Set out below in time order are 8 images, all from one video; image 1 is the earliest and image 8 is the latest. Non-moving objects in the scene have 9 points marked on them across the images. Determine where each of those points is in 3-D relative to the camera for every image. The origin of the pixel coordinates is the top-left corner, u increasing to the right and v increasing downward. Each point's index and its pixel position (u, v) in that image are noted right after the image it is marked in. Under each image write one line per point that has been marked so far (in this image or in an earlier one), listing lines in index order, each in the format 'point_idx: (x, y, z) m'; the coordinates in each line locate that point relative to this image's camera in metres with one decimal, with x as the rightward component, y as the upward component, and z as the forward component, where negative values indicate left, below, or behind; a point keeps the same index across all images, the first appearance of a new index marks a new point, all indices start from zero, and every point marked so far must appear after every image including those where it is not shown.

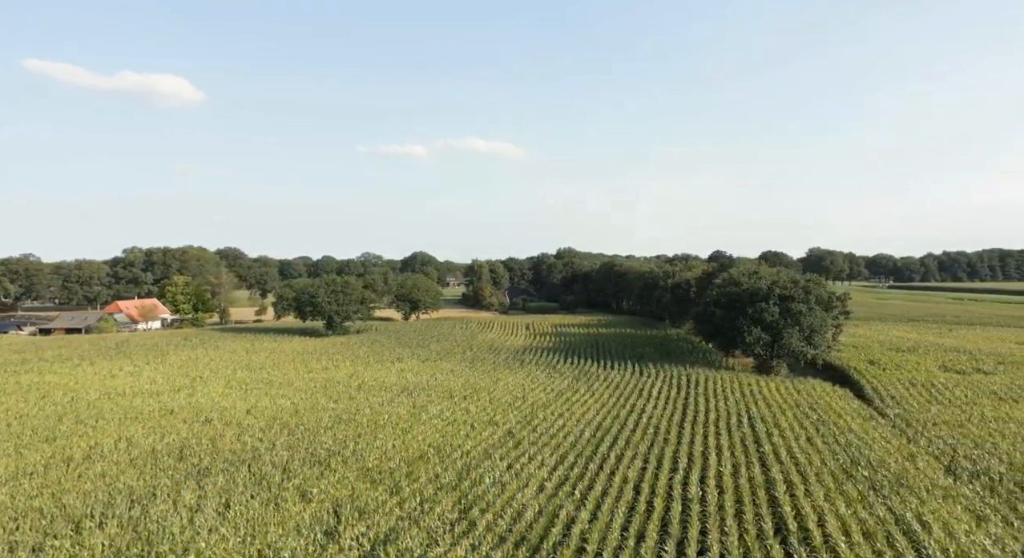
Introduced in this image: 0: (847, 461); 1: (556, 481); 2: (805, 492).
0: (+7.8, -4.4, +16.8) m
1: (+1.0, -4.3, +15.3) m
2: (+5.7, -4.3, +14.2) m
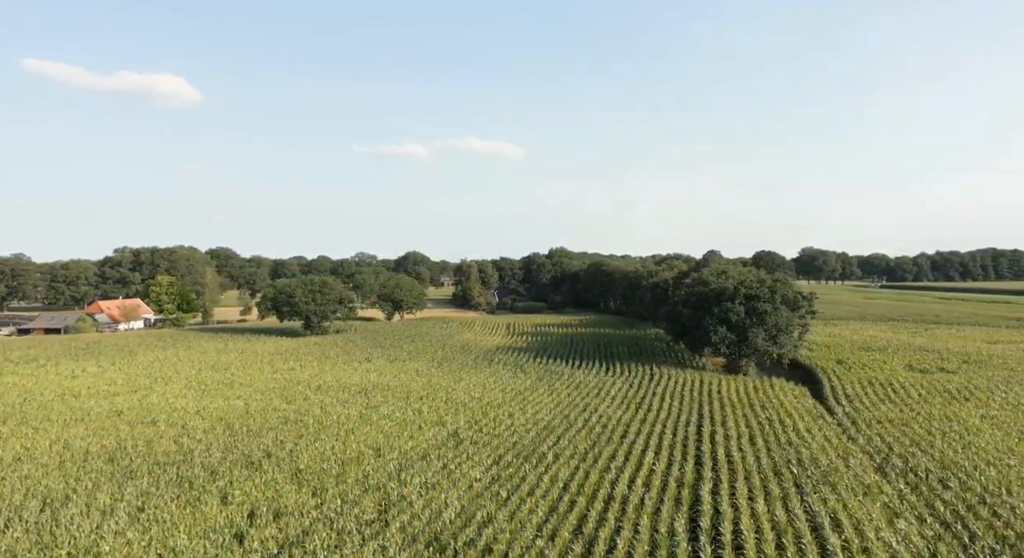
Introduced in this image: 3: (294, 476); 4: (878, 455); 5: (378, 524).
0: (+6.3, -4.4, +16.9) m
1: (-0.5, -4.3, +15.2) m
2: (+4.2, -4.2, +14.2) m
3: (-4.7, -4.3, +15.5) m
4: (+9.0, -4.4, +17.5) m
5: (-2.3, -4.2, +12.3) m
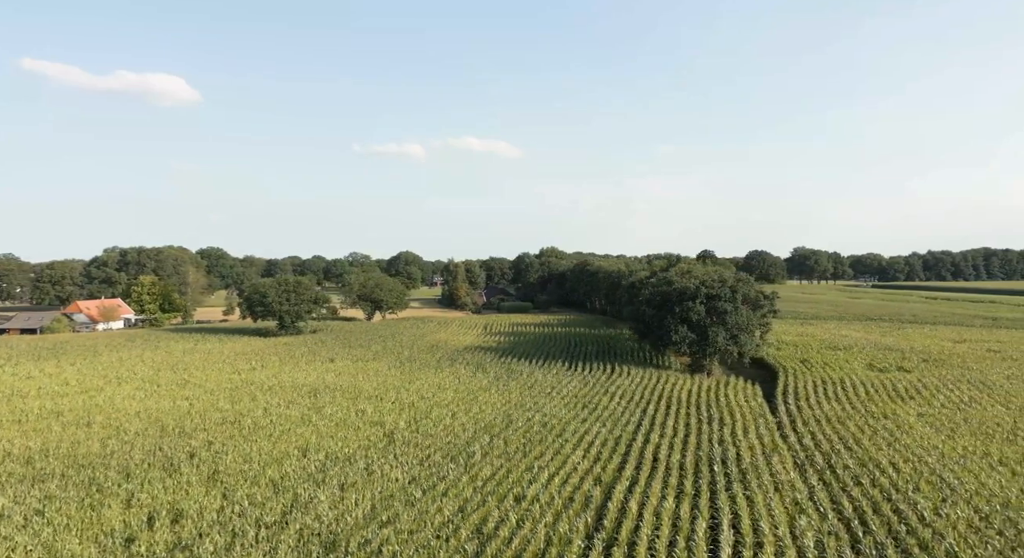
0: (+4.5, -4.3, +17.0) m
1: (-2.3, -4.3, +15.1) m
2: (+2.5, -4.2, +14.2) m
3: (-6.4, -4.3, +15.3) m
4: (+7.2, -4.4, +17.7) m
5: (-4.0, -4.1, +12.1) m
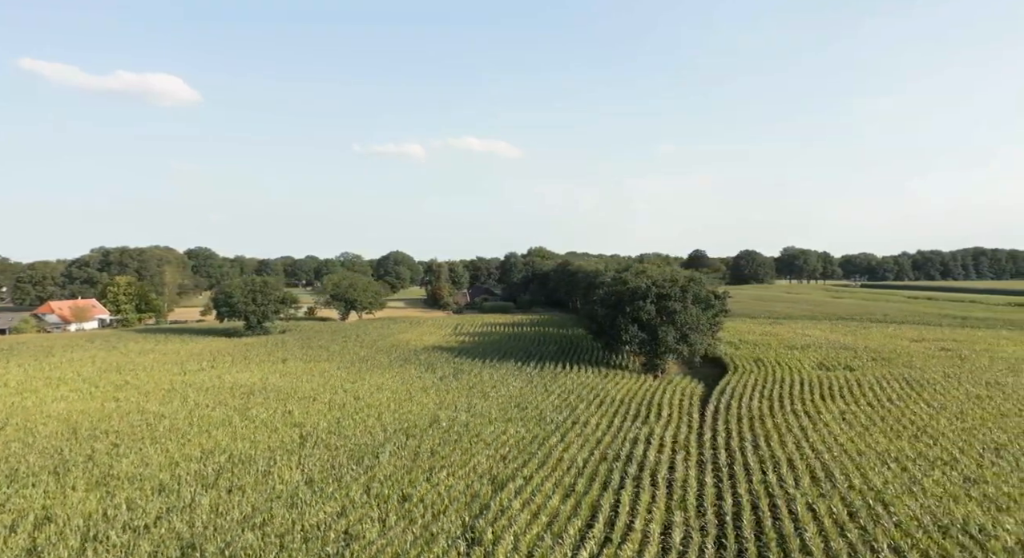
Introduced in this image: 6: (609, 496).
0: (+2.2, -4.3, +17.0) m
1: (-4.5, -4.3, +15.0) m
2: (+0.3, -4.2, +14.2) m
3: (-8.7, -4.3, +15.0) m
4: (+4.9, -4.4, +17.8) m
5: (-6.1, -4.1, +12.0) m
6: (+1.9, -4.2, +14.1) m
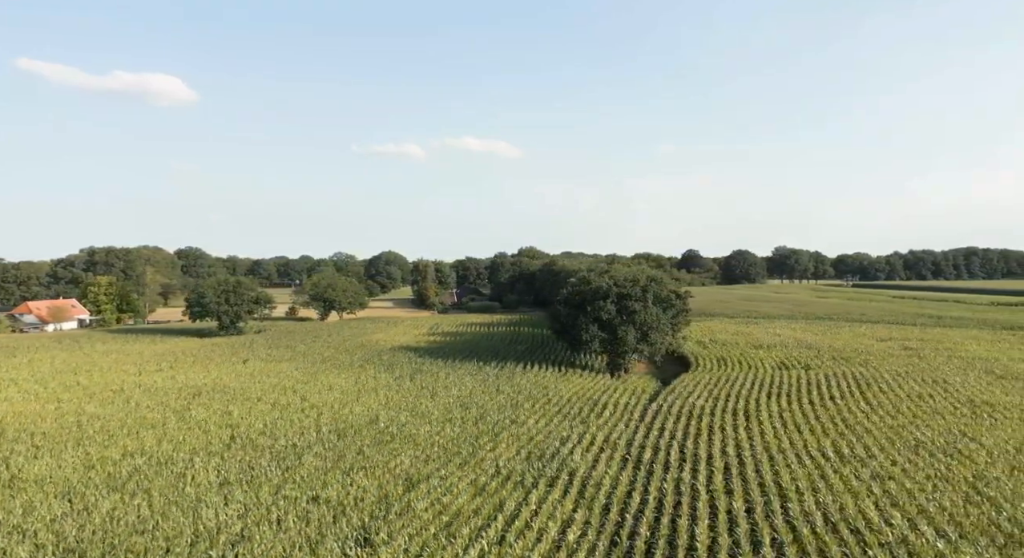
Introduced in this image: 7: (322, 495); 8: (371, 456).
0: (+0.3, -4.3, +17.0) m
1: (-6.3, -4.3, +14.9) m
2: (-1.5, -4.2, +14.2) m
3: (-10.5, -4.2, +14.8) m
4: (+3.0, -4.4, +17.9) m
5: (-7.8, -4.1, +11.8) m
6: (+0.1, -4.2, +14.1) m
7: (-3.8, -4.2, +14.1) m
8: (-3.5, -4.4, +17.8) m
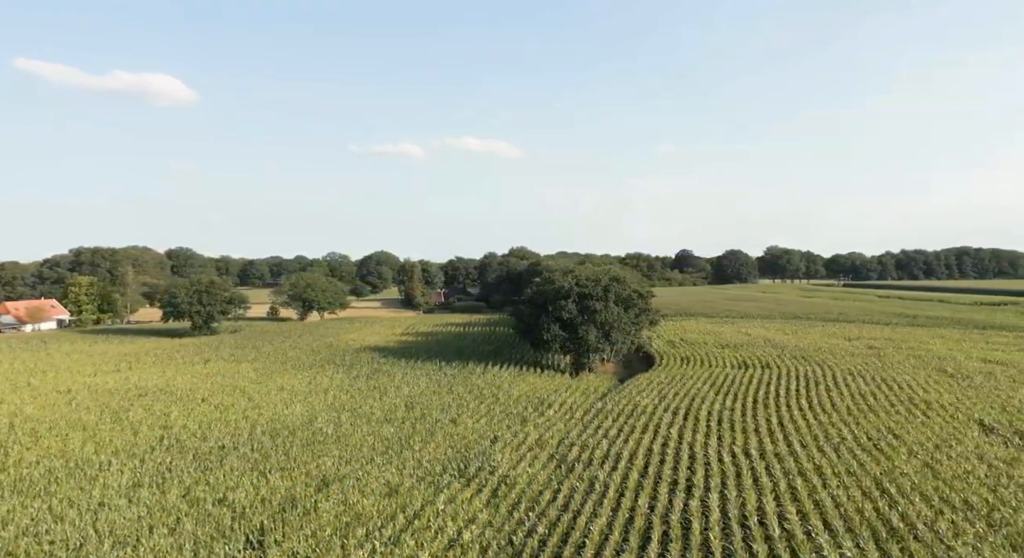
0: (-1.5, -4.3, +17.0) m
1: (-8.1, -4.2, +14.7) m
2: (-3.2, -4.2, +14.1) m
3: (-12.3, -4.2, +14.6) m
4: (+1.2, -4.4, +17.9) m
5: (-9.5, -4.1, +11.6) m
6: (-1.7, -4.2, +14.1) m
7: (-5.5, -4.2, +14.0) m
8: (-5.3, -4.4, +17.7) m
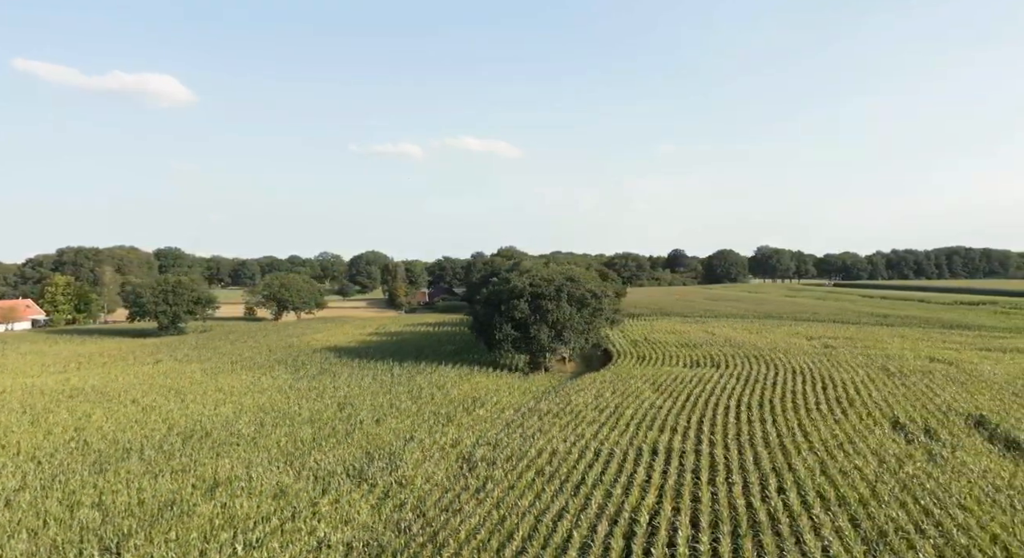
0: (-3.8, -4.3, +17.0) m
1: (-10.3, -4.2, +14.5) m
2: (-5.4, -4.2, +14.1) m
3: (-14.5, -4.2, +14.3) m
4: (-1.2, -4.4, +18.0) m
5: (-11.7, -4.1, +11.4) m
6: (-3.9, -4.2, +14.1) m
7: (-7.7, -4.2, +13.8) m
8: (-7.6, -4.4, +17.6) m
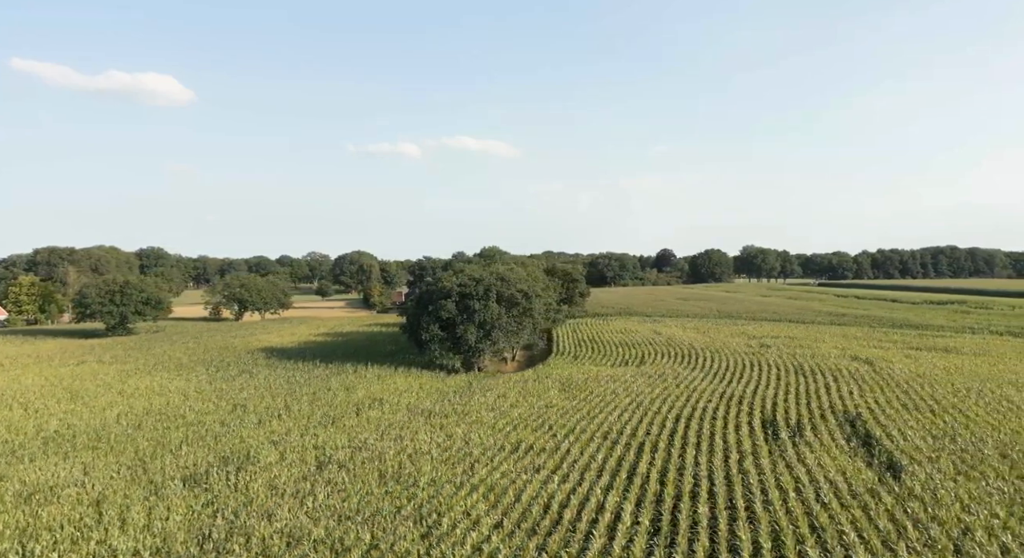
0: (-7.3, -4.4, +16.9) m
1: (-13.7, -4.3, +14.2) m
2: (-8.8, -4.2, +13.9) m
3: (-17.9, -4.3, +13.7) m
4: (-4.7, -4.4, +18.0) m
5: (-14.9, -4.2, +11.0) m
6: (-7.3, -4.2, +14.0) m
7: (-11.1, -4.3, +13.6) m
8: (-11.2, -4.4, +17.3) m
